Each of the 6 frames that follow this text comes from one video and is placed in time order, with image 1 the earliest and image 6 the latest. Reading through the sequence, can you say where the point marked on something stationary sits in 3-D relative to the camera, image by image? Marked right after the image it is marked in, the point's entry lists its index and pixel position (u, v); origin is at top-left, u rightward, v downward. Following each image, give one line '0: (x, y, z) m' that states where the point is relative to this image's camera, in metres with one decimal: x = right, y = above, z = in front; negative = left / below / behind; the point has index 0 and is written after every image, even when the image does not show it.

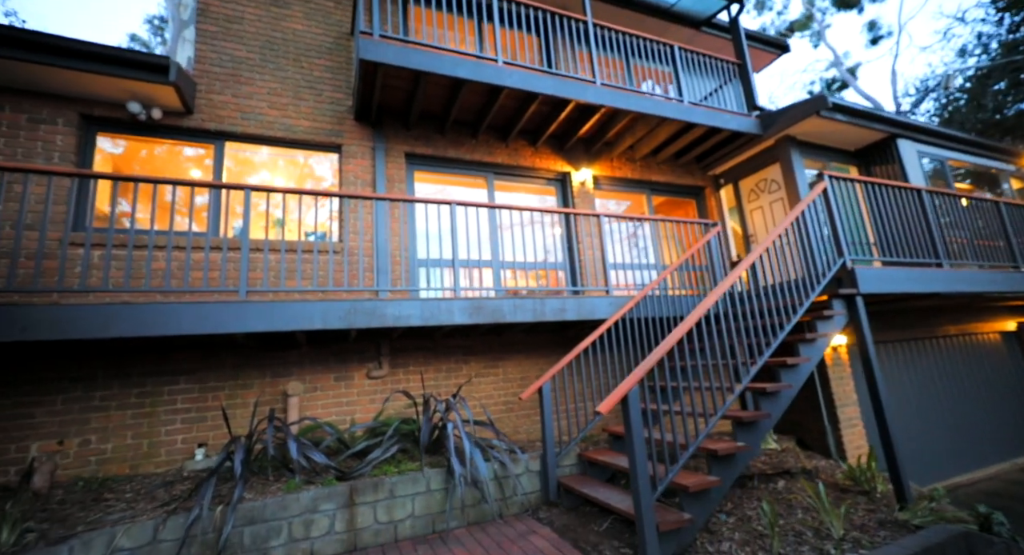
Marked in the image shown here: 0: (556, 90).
0: (+0.5, +2.2, +5.2) m
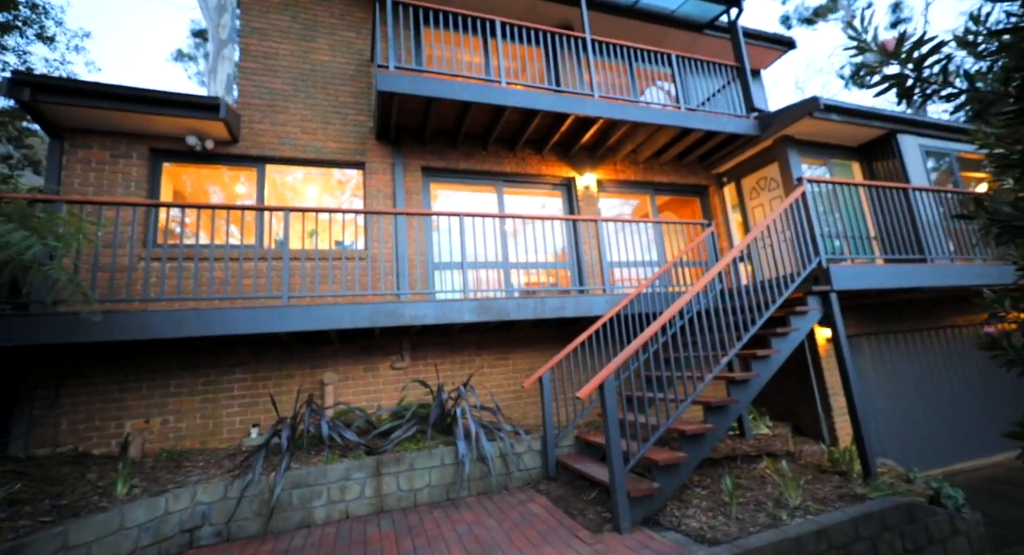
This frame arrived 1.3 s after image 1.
0: (+0.6, +2.2, +5.7) m
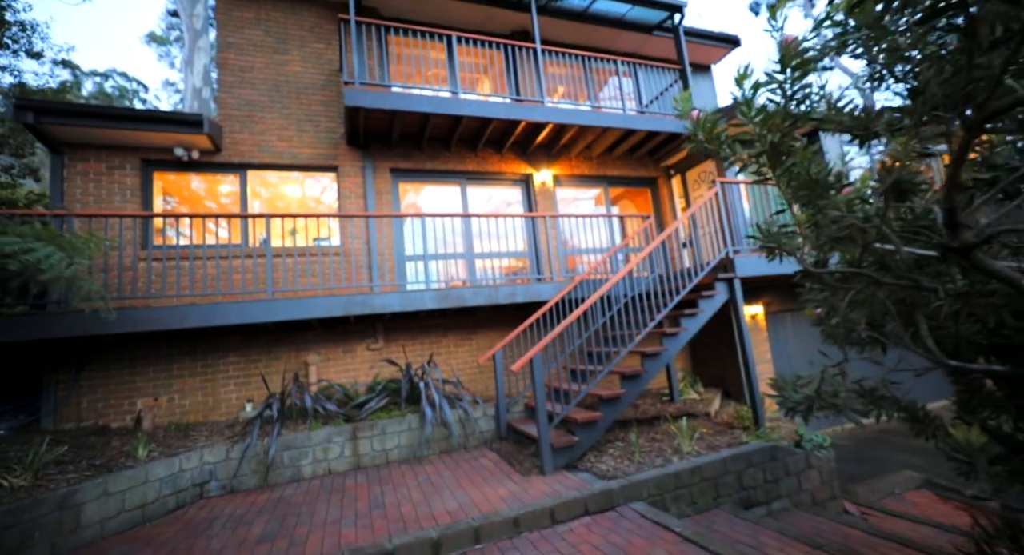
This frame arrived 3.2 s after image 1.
0: (-0.1, +2.3, +6.4) m
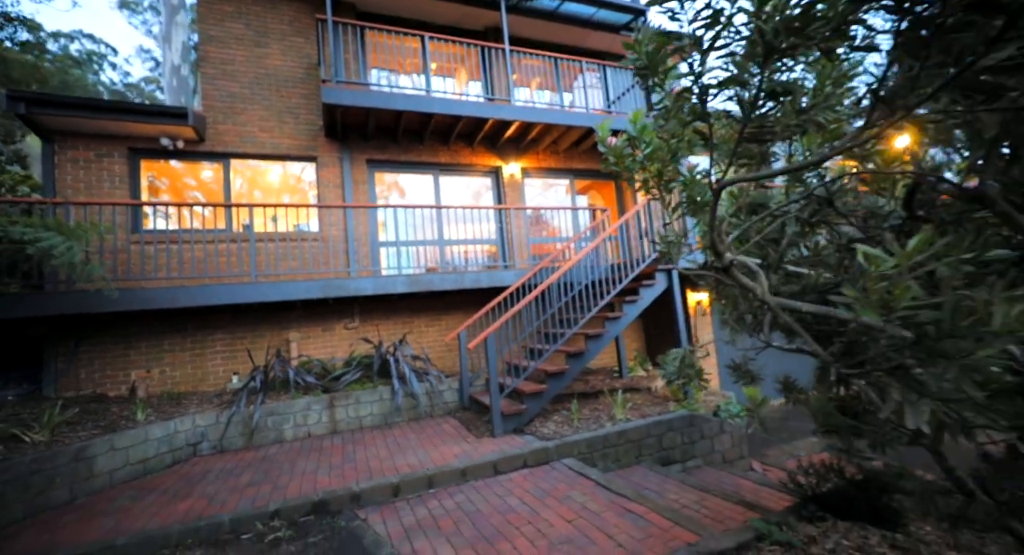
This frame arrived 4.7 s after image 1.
0: (-0.5, +2.5, +6.8) m
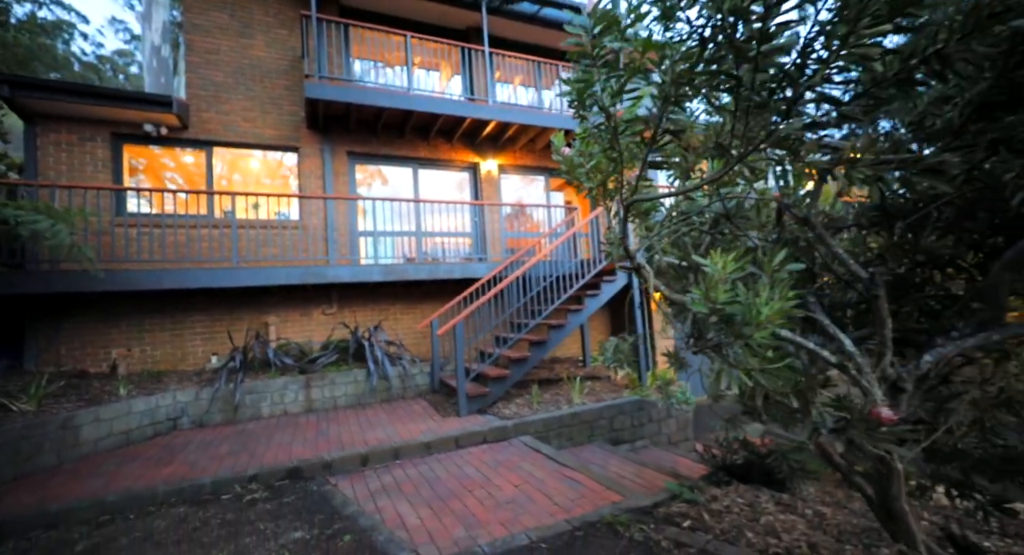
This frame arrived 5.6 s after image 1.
0: (-0.9, +2.7, +7.1) m
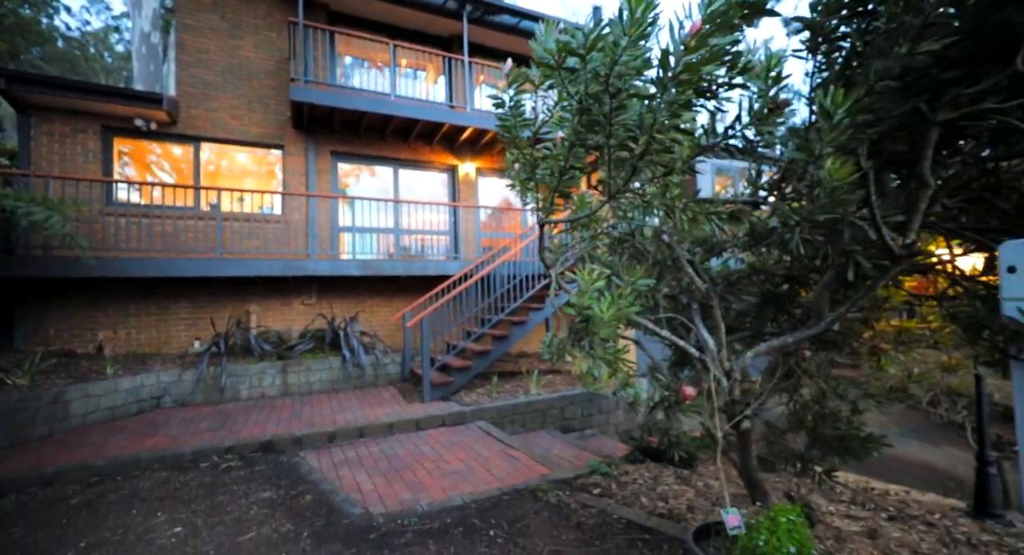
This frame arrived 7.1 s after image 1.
0: (-1.3, +2.7, +7.5) m
